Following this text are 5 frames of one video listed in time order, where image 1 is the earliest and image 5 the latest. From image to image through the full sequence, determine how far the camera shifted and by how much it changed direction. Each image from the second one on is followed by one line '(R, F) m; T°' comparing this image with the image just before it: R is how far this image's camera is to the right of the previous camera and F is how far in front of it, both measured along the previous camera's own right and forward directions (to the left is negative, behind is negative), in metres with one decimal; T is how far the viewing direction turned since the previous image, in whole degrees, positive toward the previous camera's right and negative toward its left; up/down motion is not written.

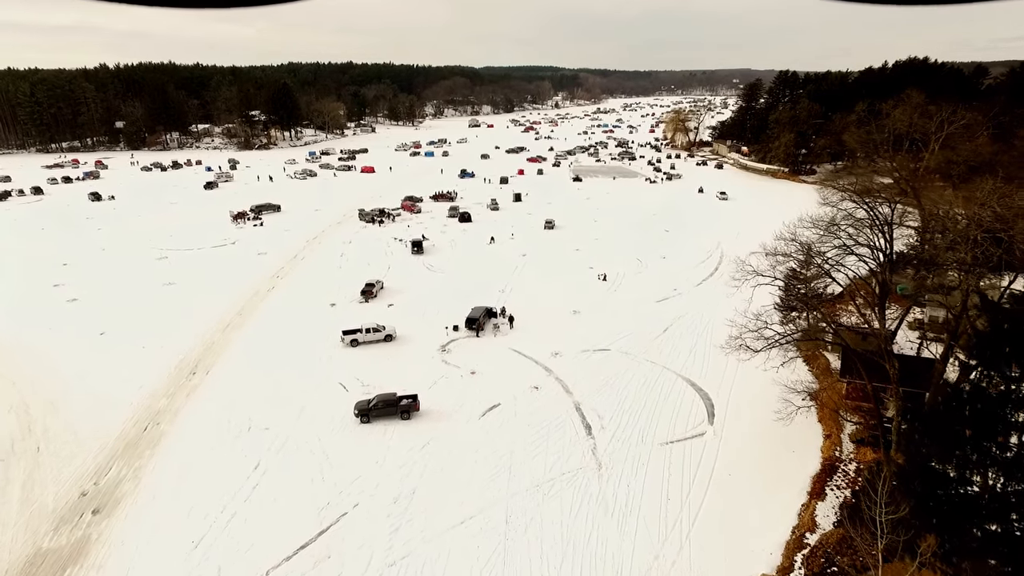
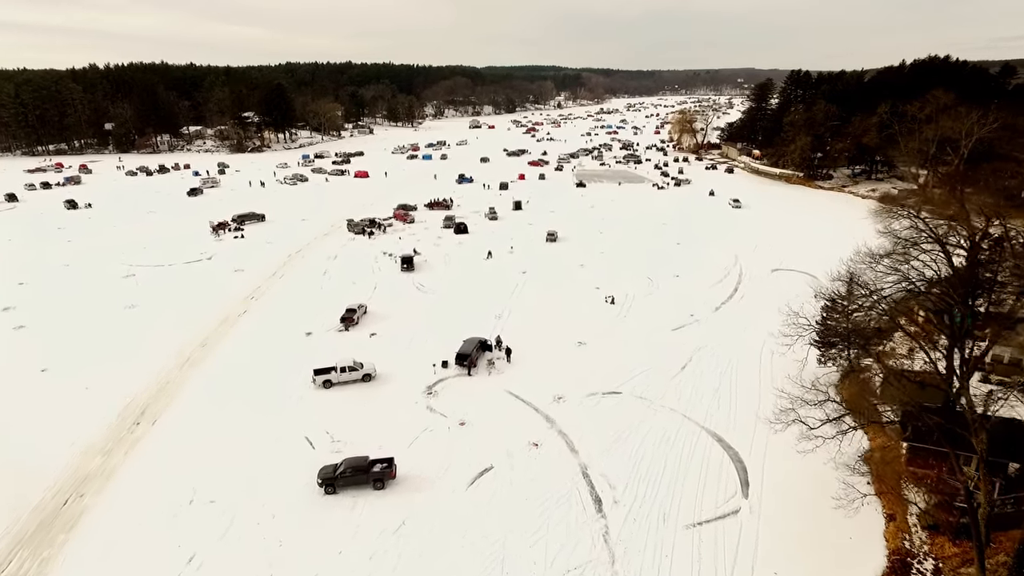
(+0.2, +3.0) m; 0°
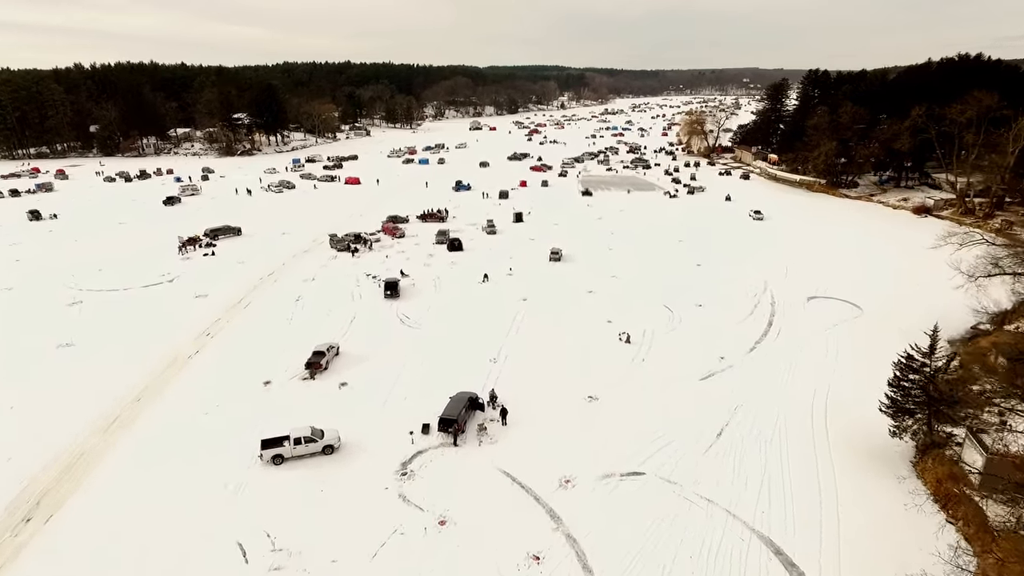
(+0.2, +4.0) m; 0°
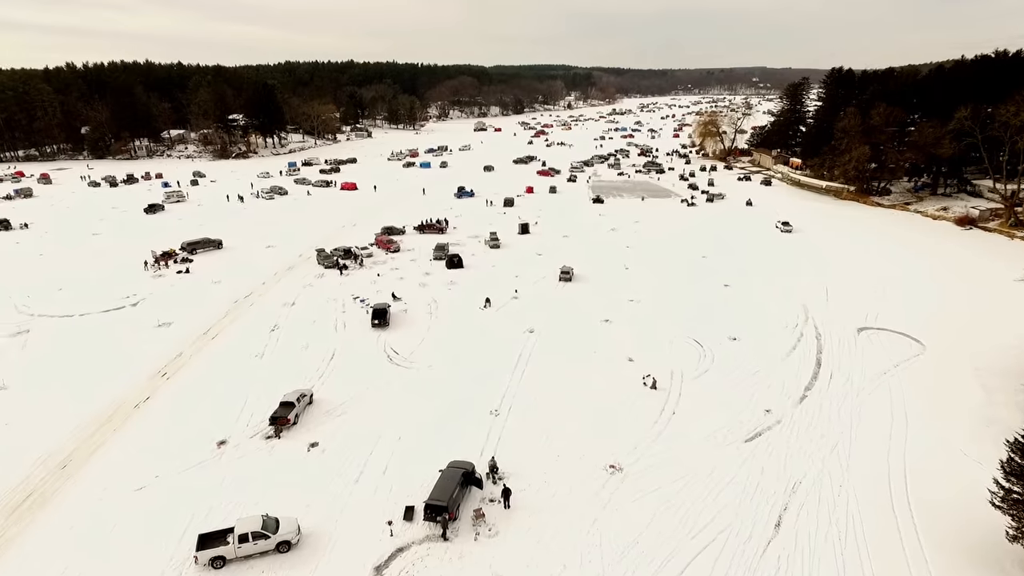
(0.0, +3.5) m; -1°
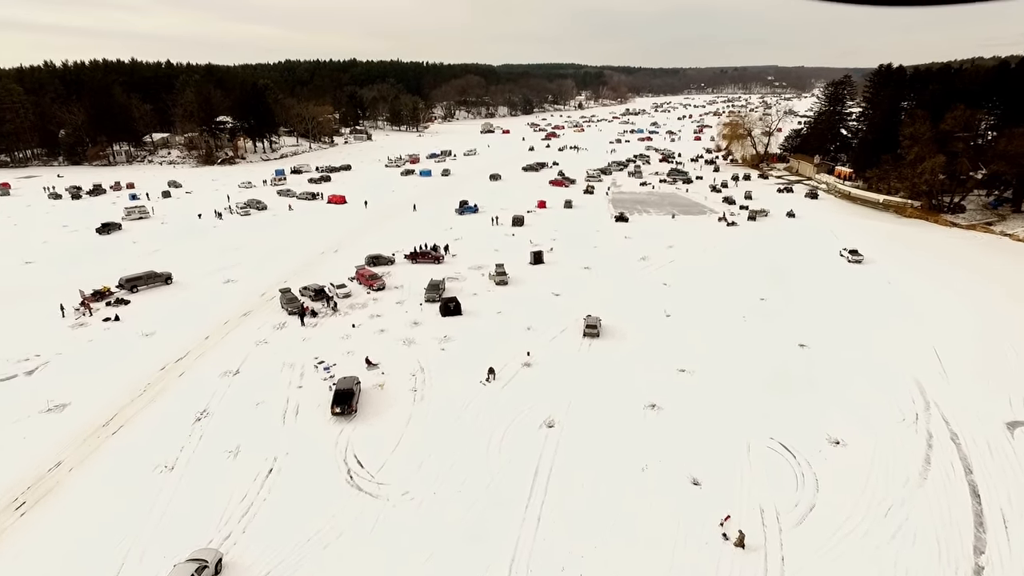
(-0.1, +6.8) m; -1°
